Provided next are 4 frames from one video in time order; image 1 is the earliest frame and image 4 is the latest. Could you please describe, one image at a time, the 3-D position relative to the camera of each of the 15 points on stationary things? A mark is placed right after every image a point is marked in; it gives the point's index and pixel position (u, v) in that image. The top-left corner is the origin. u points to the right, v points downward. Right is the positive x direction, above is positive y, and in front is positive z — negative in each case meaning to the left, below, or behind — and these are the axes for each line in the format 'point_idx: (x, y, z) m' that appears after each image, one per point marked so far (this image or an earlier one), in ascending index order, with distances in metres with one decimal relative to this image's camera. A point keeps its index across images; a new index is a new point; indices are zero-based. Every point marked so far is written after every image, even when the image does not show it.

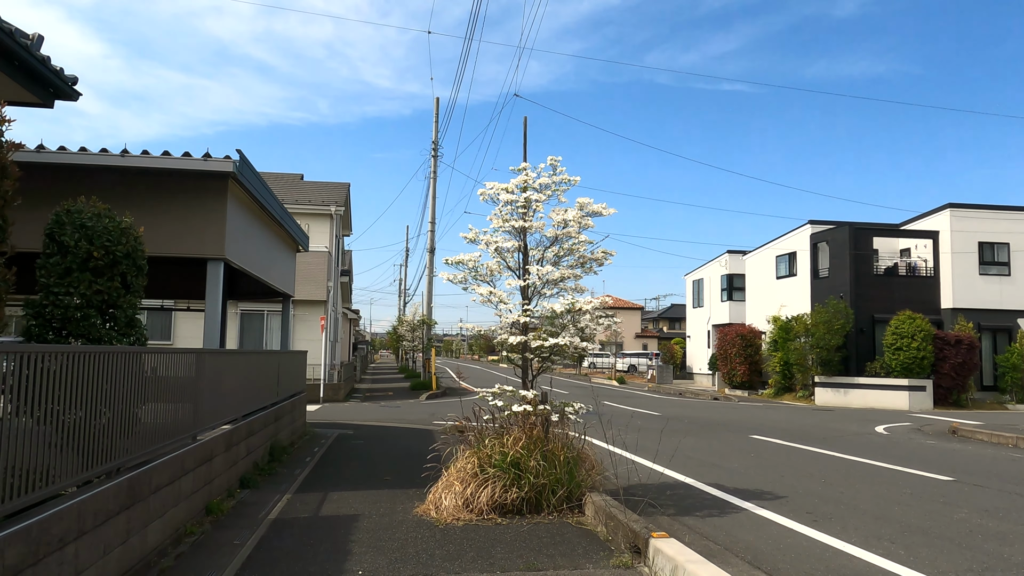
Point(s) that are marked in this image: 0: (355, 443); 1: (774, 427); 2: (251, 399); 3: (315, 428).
0: (-2.5, -2.5, +11.9) m
1: (+5.1, -2.7, +14.4) m
2: (-3.0, -1.3, +8.6) m
3: (-3.6, -2.6, +13.6) m
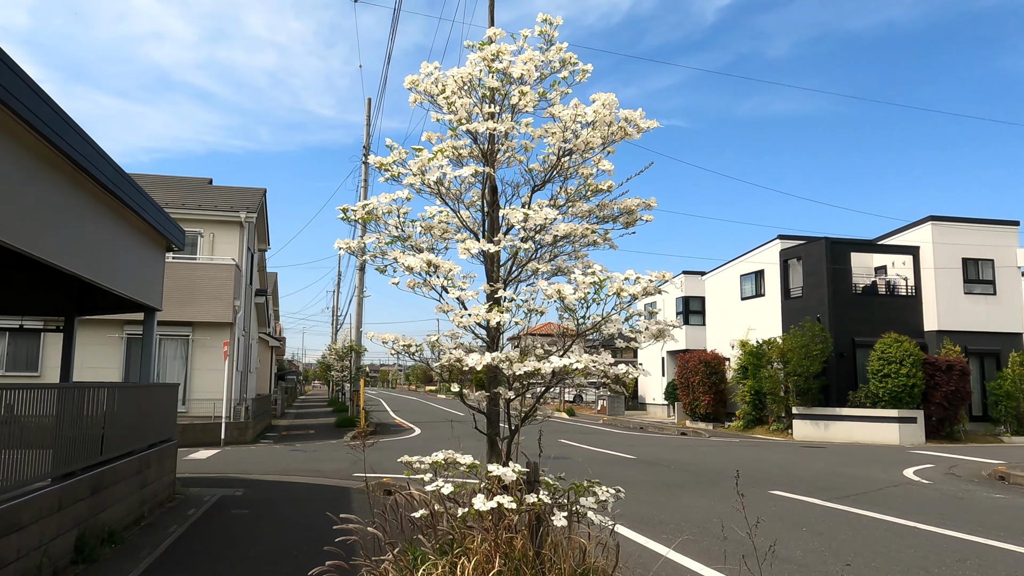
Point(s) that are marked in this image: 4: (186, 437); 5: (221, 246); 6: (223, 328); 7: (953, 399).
0: (-3.1, -2.6, +8.4) m
1: (+4.3, -2.9, +11.5) m
2: (-3.4, -1.3, +5.2) m
3: (-4.4, -2.7, +10.0) m
4: (-7.3, -3.3, +16.5) m
5: (-7.4, +1.1, +18.7) m
6: (-7.0, -1.0, +18.0) m
7: (+11.9, -3.0, +19.9) m
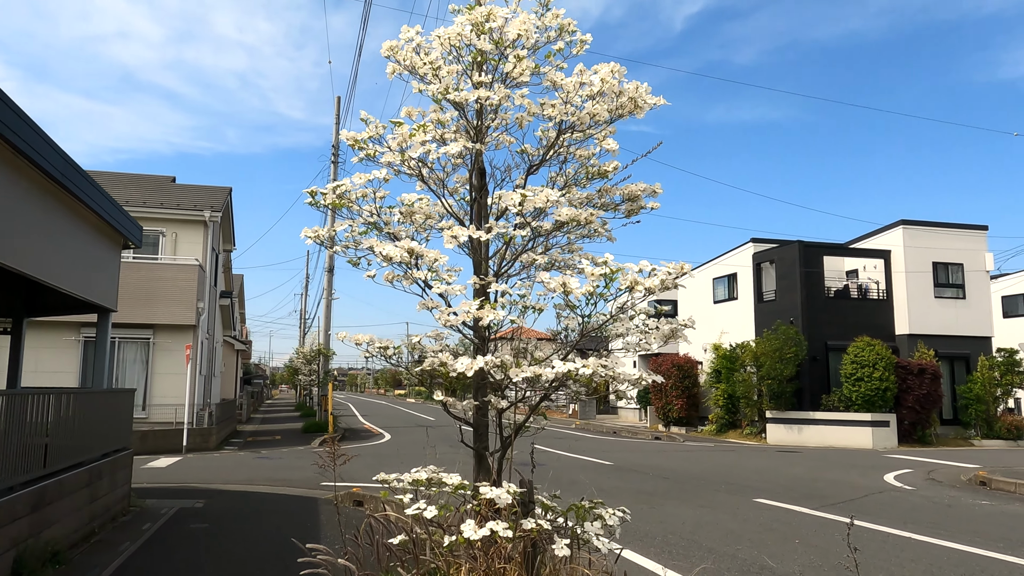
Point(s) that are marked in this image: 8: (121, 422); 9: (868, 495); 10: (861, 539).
0: (-3.4, -2.6, +7.9) m
1: (+3.9, -2.9, +11.3) m
2: (-3.5, -1.2, +4.7) m
3: (-4.7, -2.7, +9.4) m
4: (-7.8, -3.4, +15.8) m
5: (-8.0, +1.0, +18.0) m
6: (-7.7, -1.0, +17.3) m
7: (+11.2, -3.1, +20.0) m
8: (-4.9, -1.7, +9.2) m
9: (+4.6, -2.7, +9.6) m
10: (+3.1, -2.2, +6.6) m
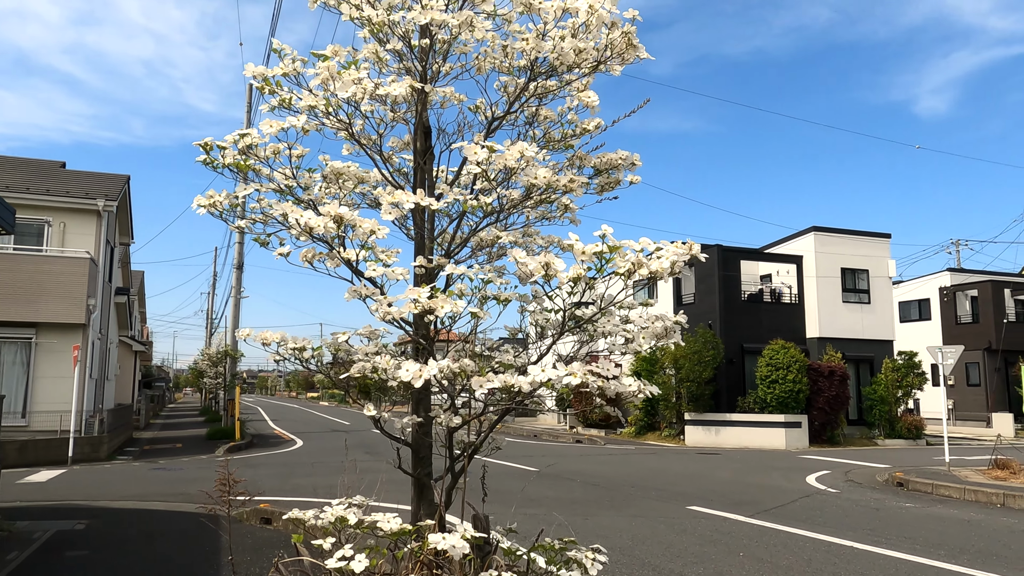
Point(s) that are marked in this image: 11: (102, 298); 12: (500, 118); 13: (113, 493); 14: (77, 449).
0: (-4.1, -2.5, +6.9) m
1: (+2.7, -2.9, +11.1) m
2: (-3.8, -1.1, +3.7) m
3: (-5.6, -2.6, +8.3) m
4: (-9.4, -3.2, +14.2) m
5: (-9.8, +1.1, +16.5) m
6: (-9.4, -0.9, +15.8) m
7: (+9.0, -3.2, +20.5) m
8: (-5.7, -1.6, +8.0) m
9: (+3.7, -2.7, +9.5) m
10: (+2.5, -2.2, +6.3) m
11: (-10.3, -0.3, +18.5) m
12: (-0.1, +0.7, +3.2) m
13: (-5.8, -3.0, +10.8) m
14: (-8.8, -3.3, +14.9) m
